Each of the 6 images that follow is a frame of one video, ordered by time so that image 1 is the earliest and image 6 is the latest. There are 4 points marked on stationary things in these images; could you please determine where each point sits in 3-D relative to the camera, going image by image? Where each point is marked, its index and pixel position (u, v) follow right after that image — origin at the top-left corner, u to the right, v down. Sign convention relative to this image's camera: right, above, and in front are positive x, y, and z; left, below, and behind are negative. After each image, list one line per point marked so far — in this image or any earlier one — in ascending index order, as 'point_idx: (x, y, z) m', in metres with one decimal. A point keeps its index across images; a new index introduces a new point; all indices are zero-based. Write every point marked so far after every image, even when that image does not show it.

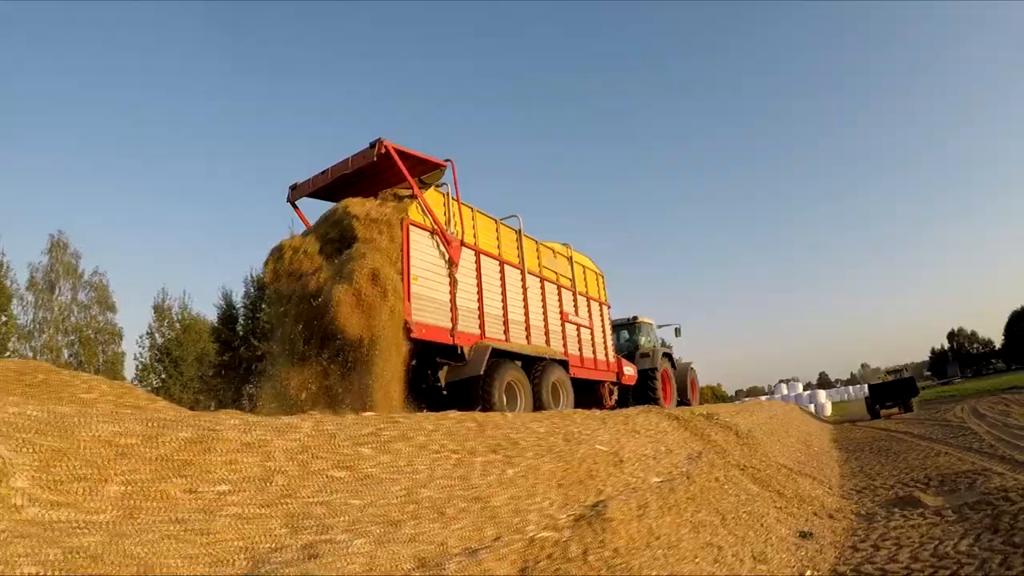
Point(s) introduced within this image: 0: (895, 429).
0: (+8.3, -3.1, +14.0) m
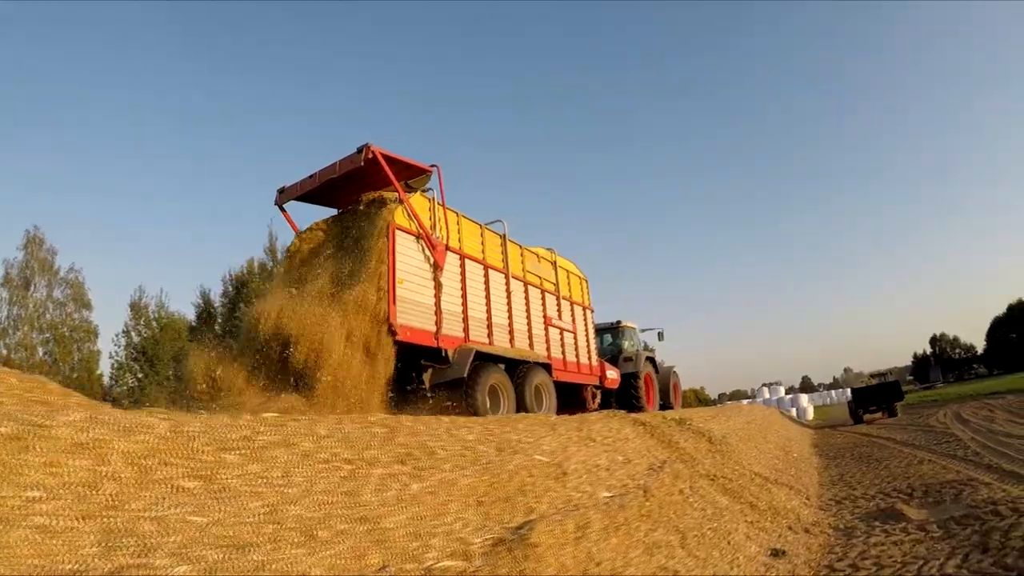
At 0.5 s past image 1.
0: (+7.9, -3.2, +13.8) m
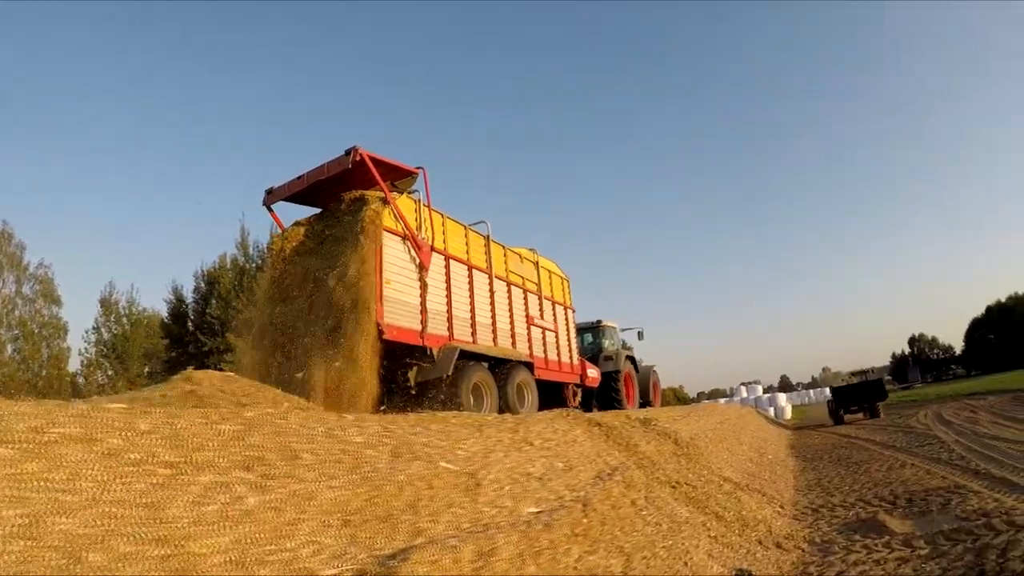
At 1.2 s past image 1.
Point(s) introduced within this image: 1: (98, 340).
0: (+7.4, -3.2, +13.7) m
1: (-13.1, -1.6, +19.7) m
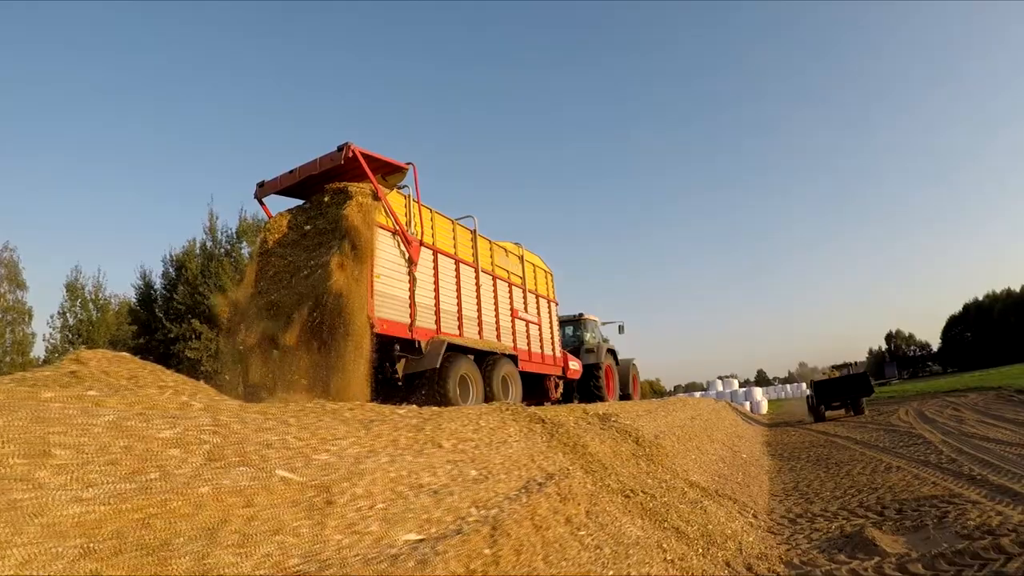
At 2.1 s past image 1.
0: (+7.1, -3.1, +13.8) m
1: (-13.7, -1.1, +19.0) m
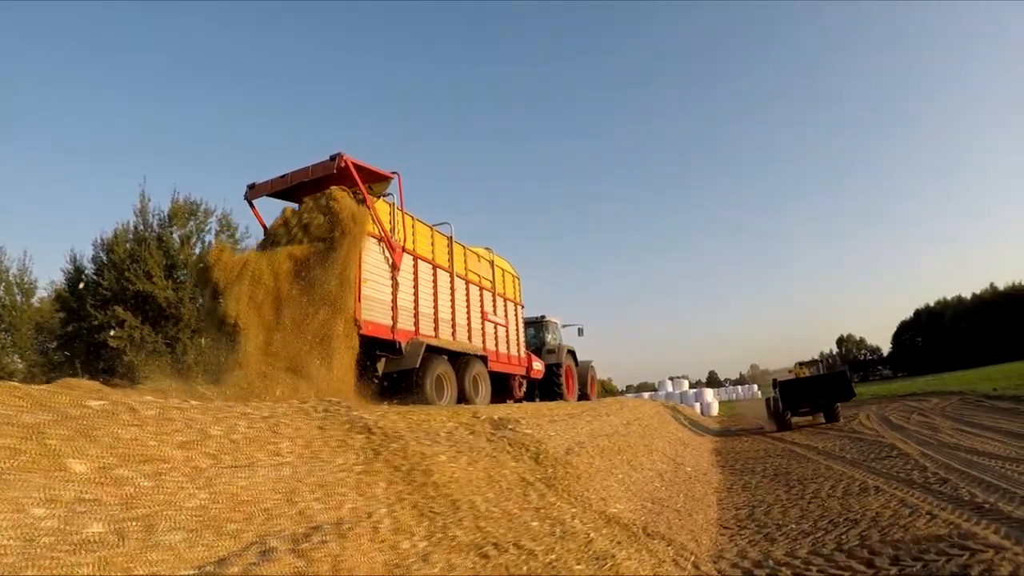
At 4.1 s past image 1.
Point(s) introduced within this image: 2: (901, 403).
0: (+6.3, -3.1, +13.9) m
1: (-14.7, -0.4, +17.5) m
2: (+9.7, -2.8, +16.2) m
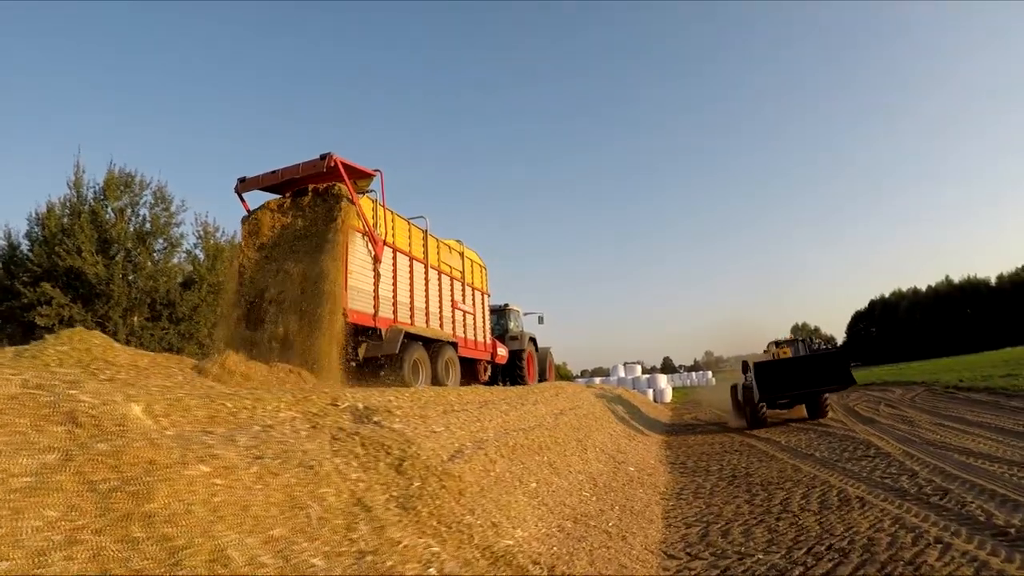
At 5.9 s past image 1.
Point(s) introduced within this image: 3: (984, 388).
0: (+5.3, -2.8, +13.6) m
1: (-15.9, +0.4, +15.8) m
2: (+8.6, -2.5, +16.1) m
3: (+9.4, -2.0, +12.7) m
